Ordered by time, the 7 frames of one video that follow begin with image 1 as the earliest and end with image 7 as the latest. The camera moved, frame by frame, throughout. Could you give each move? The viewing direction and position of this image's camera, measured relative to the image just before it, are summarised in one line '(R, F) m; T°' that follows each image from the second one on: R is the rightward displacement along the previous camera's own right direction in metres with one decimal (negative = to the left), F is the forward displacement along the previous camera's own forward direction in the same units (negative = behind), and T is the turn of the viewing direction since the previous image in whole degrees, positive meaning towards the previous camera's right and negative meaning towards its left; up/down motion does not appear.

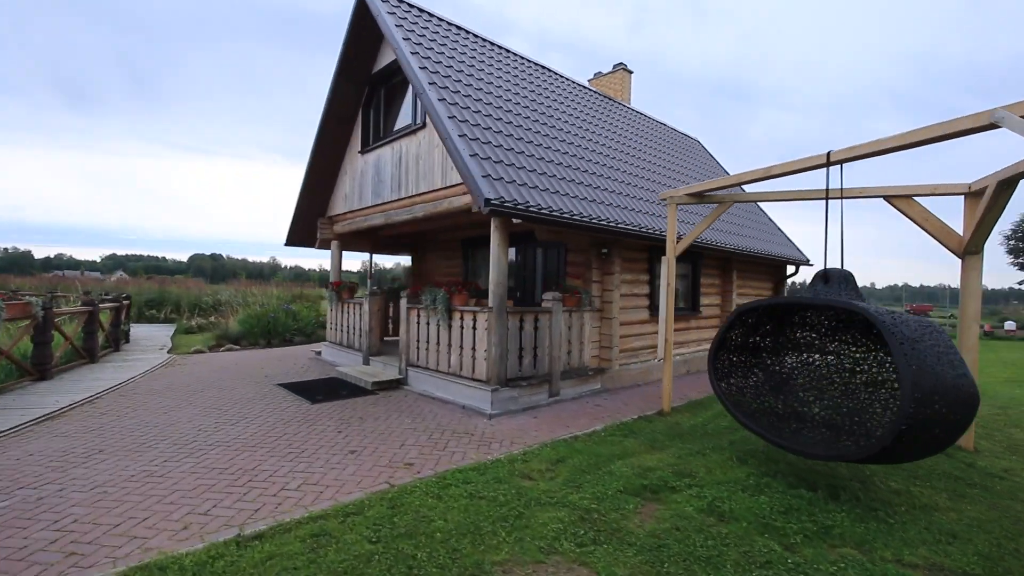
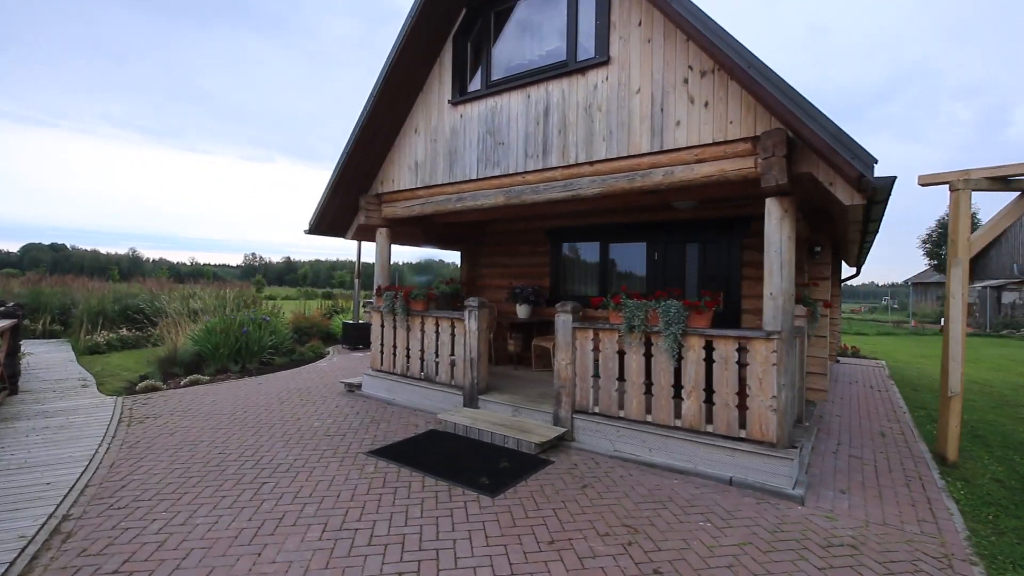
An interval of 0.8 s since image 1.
(-3.4, +2.7) m; +12°
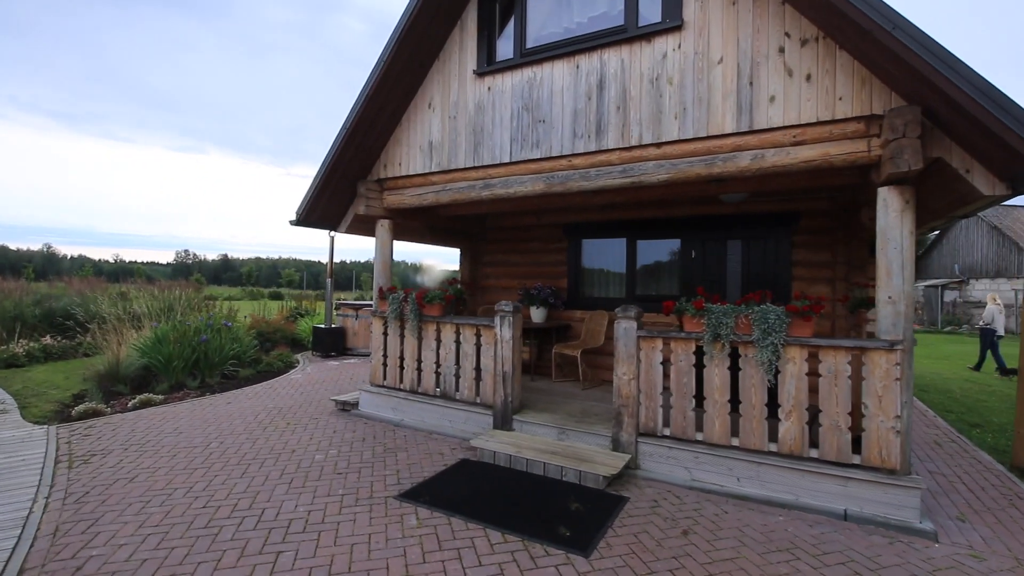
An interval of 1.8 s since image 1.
(-1.0, +0.9) m; +6°
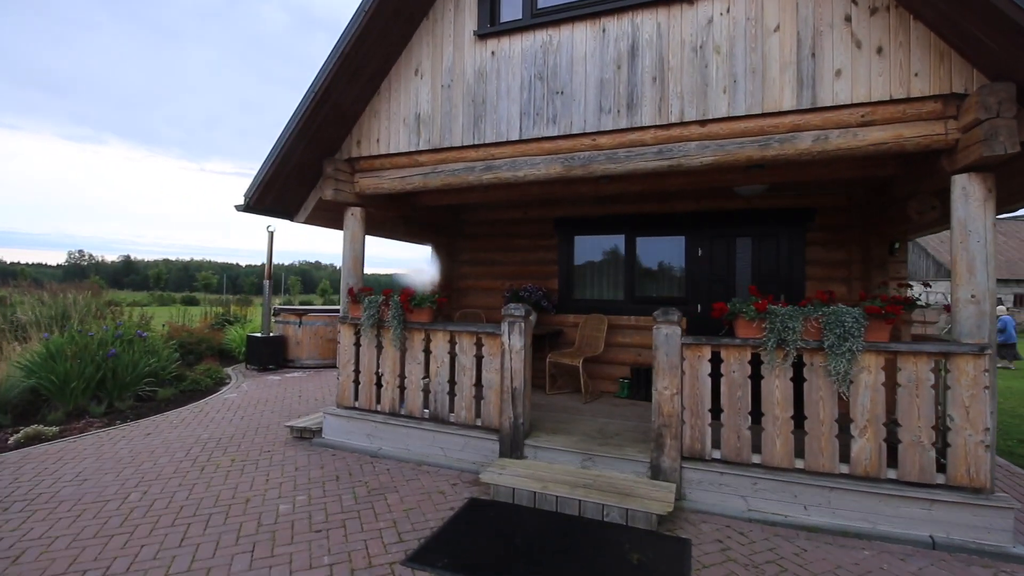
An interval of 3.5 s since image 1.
(-0.7, +0.9) m; +8°
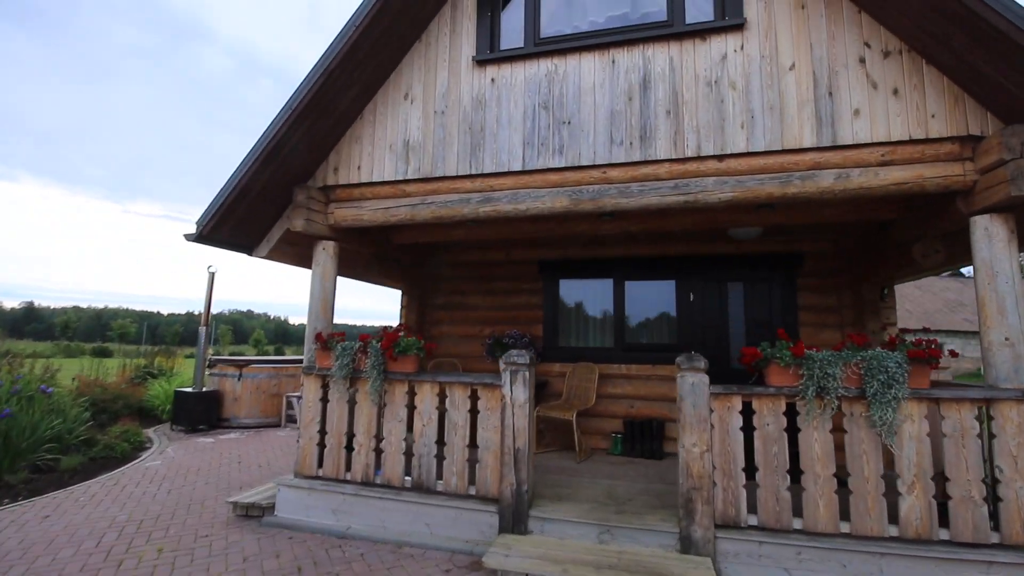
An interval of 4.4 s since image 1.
(-0.5, +0.5) m; +7°
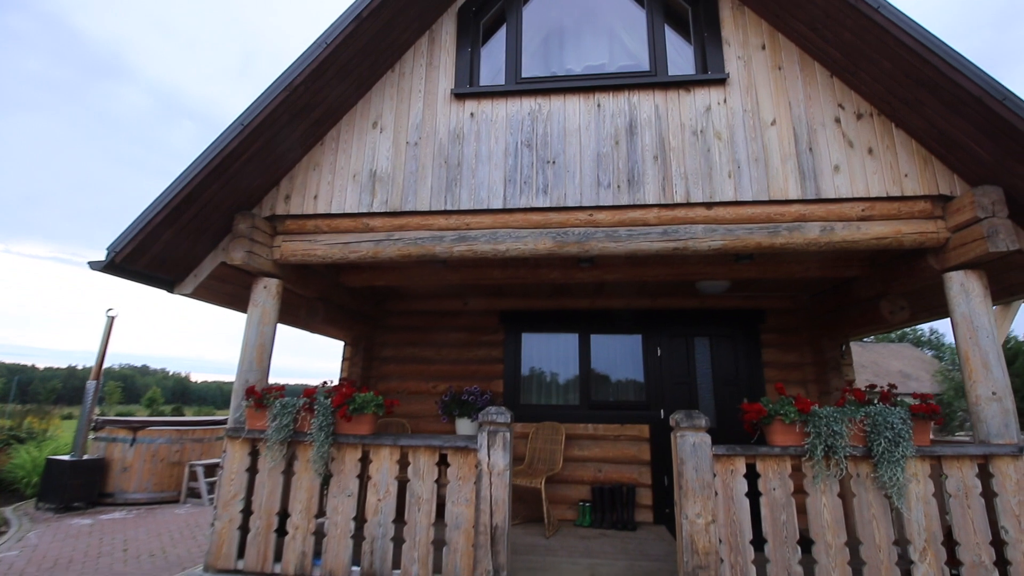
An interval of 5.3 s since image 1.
(-0.4, +0.4) m; +8°
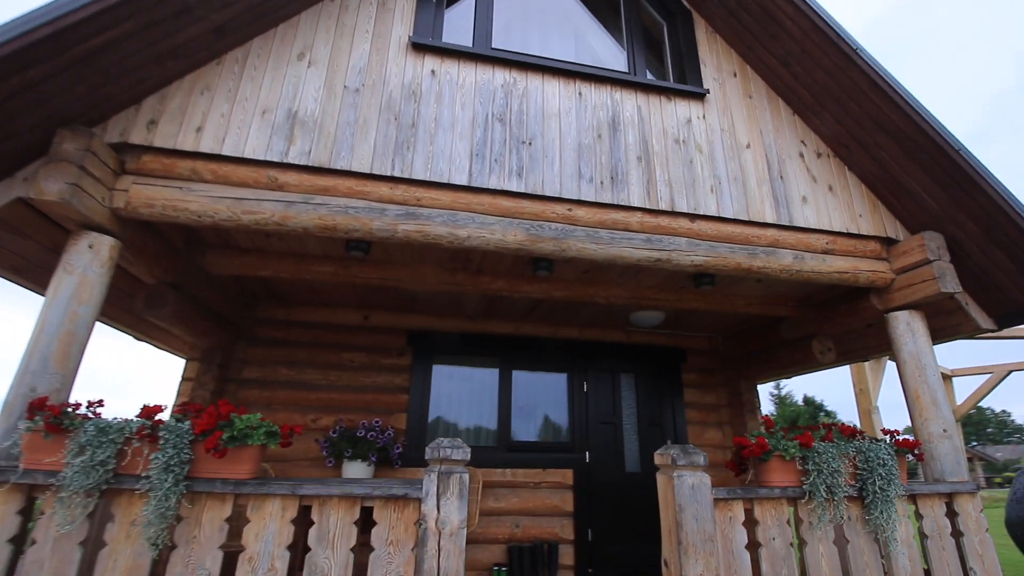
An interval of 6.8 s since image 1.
(-0.6, +0.9) m; +17°
